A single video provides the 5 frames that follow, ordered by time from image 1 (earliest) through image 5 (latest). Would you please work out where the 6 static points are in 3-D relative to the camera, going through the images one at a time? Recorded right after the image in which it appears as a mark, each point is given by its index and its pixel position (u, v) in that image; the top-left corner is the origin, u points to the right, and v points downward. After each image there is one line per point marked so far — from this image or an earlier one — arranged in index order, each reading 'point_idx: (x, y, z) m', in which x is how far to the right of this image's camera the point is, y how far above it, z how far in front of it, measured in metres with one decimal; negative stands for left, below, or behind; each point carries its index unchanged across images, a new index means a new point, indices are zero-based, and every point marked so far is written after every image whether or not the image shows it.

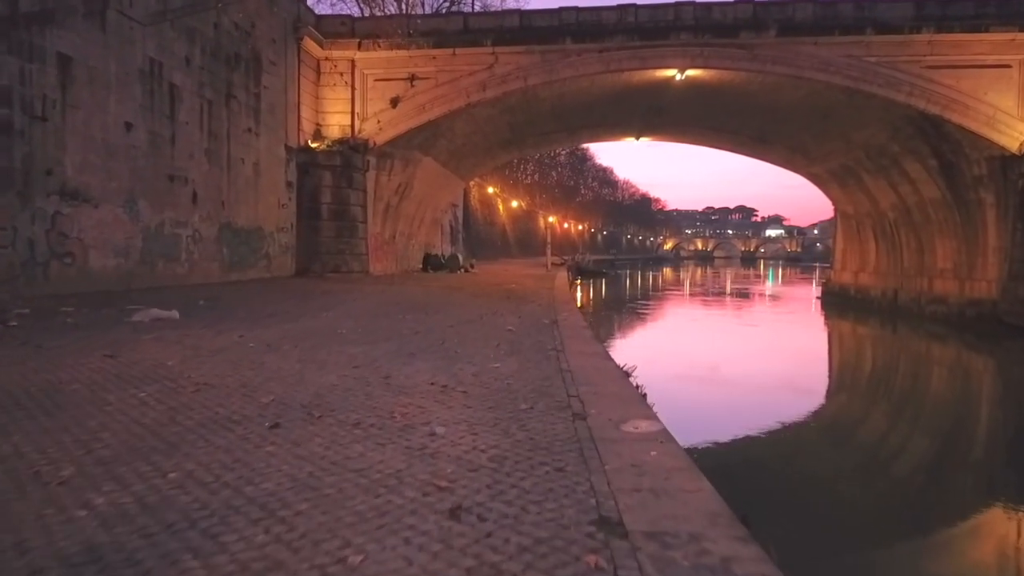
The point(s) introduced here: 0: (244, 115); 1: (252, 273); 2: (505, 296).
0: (-6.5, +4.1, +18.3) m
1: (-6.6, +0.3, +19.0) m
2: (-0.2, -0.2, +16.8) m
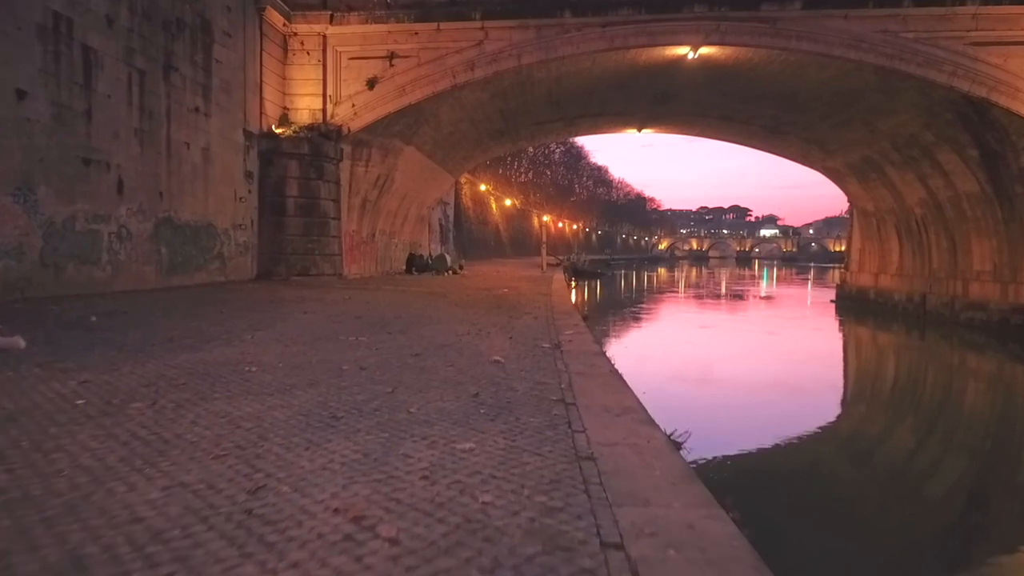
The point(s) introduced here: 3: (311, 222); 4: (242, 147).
0: (-6.7, +4.0, +15.7) m
1: (-6.7, +0.2, +16.3) m
2: (-0.3, -0.3, +14.1) m
3: (-5.3, +1.7, +19.9) m
4: (-6.6, +3.4, +18.5) m
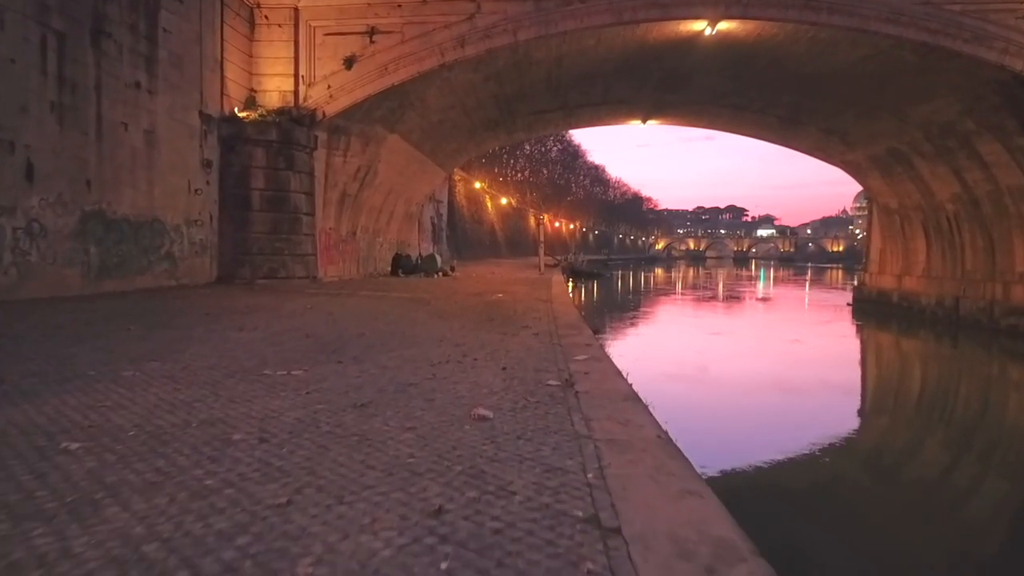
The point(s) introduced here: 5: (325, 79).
0: (-6.8, +3.9, +13.3) m
1: (-6.8, +0.1, +14.0) m
2: (-0.4, -0.4, +11.8) m
3: (-5.4, +1.6, +17.6) m
4: (-6.7, +3.3, +16.2) m
5: (-4.5, +5.0, +18.3) m
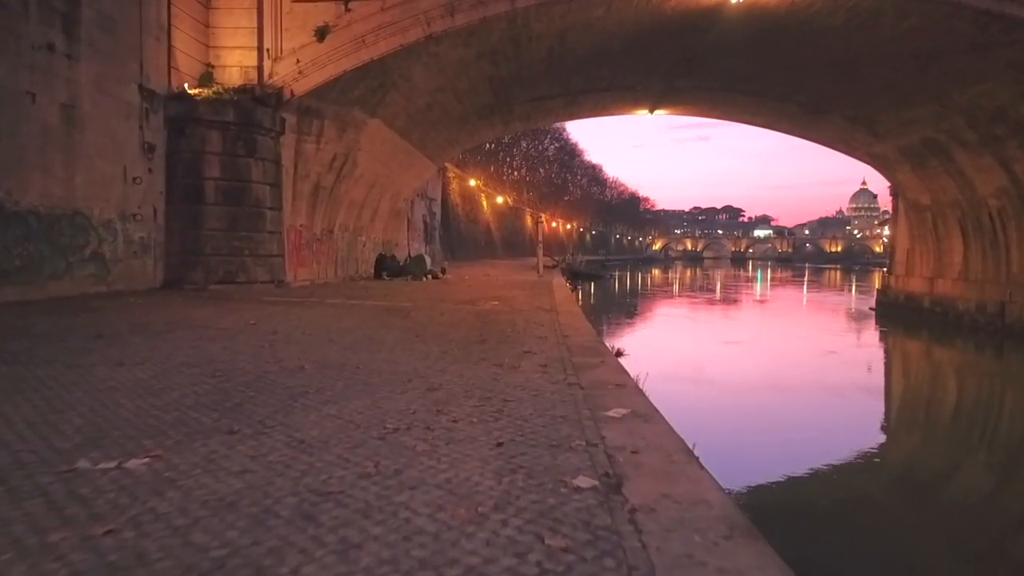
0: (-6.8, +3.8, +10.8) m
1: (-6.9, 0.0, +11.5) m
2: (-0.4, -0.5, +9.4) m
3: (-5.5, +1.5, +15.1) m
4: (-6.7, +3.2, +13.7) m
5: (-4.6, +4.9, +15.8) m
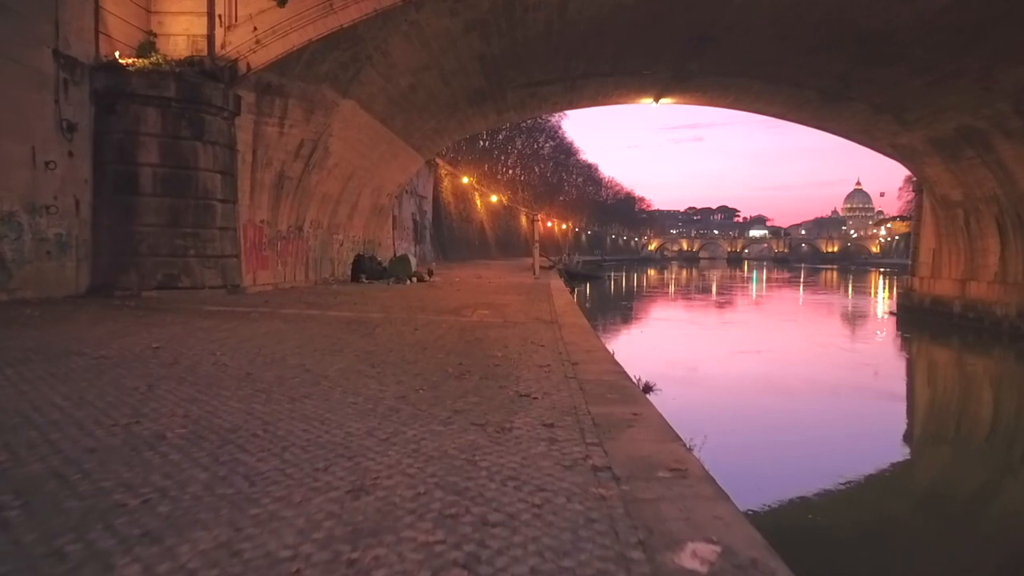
0: (-6.9, +3.7, +8.5) m
1: (-7.0, -0.1, +9.2) m
2: (-0.5, -0.6, +7.1) m
3: (-5.6, +1.4, +12.8) m
4: (-6.8, +3.1, +11.4) m
5: (-4.7, +4.8, +13.5) m
